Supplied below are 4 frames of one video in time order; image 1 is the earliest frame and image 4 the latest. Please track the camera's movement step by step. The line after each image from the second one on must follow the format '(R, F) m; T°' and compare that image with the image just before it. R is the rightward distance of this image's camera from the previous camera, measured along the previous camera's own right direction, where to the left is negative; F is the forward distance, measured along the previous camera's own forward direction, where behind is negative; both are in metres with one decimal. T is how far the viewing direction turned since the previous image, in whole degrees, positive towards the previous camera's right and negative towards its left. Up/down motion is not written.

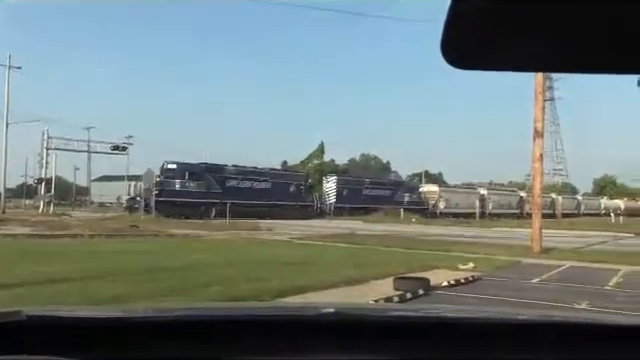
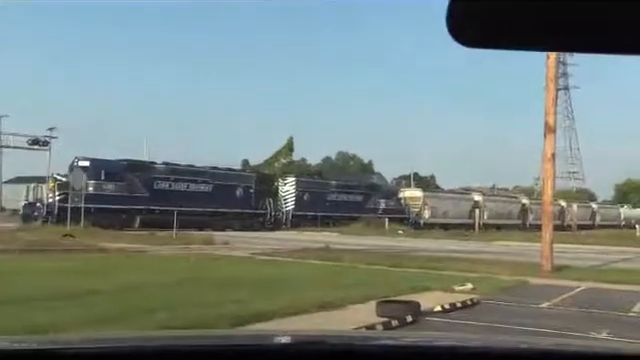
(+0.6, +2.5) m; -1°
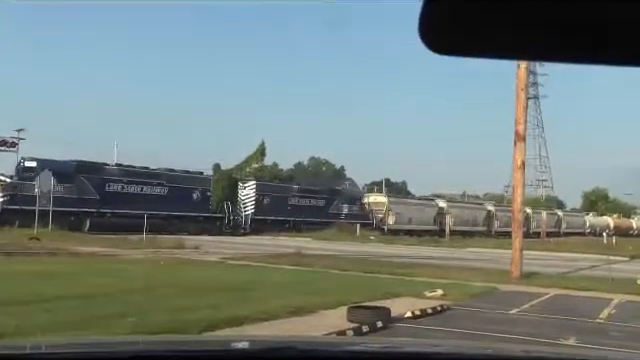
(0.0, 0.0) m; +2°
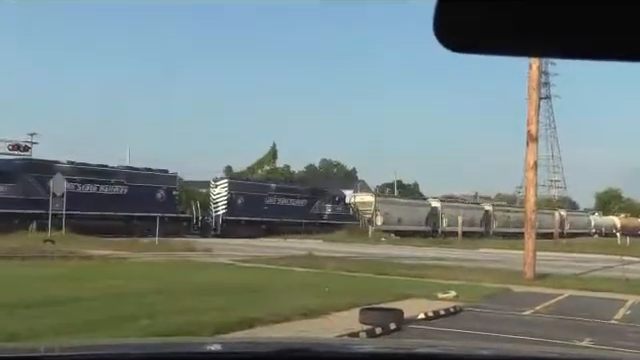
(0.0, 0.0) m; -1°
